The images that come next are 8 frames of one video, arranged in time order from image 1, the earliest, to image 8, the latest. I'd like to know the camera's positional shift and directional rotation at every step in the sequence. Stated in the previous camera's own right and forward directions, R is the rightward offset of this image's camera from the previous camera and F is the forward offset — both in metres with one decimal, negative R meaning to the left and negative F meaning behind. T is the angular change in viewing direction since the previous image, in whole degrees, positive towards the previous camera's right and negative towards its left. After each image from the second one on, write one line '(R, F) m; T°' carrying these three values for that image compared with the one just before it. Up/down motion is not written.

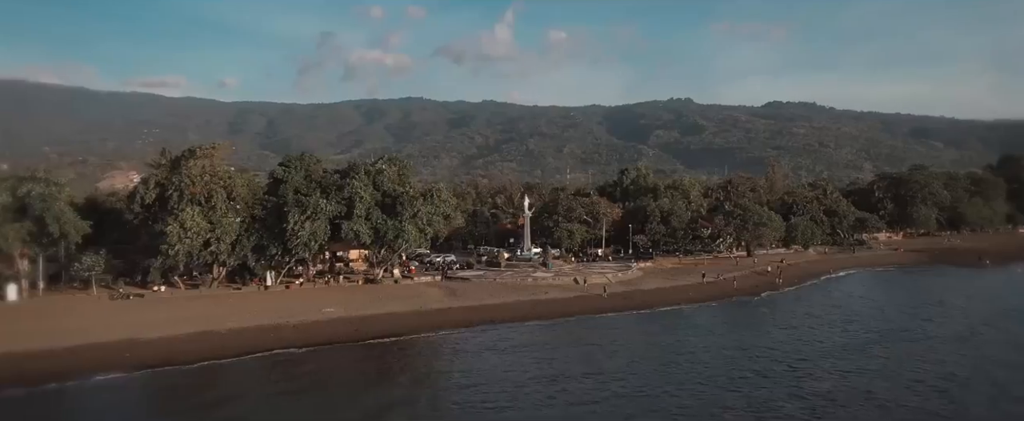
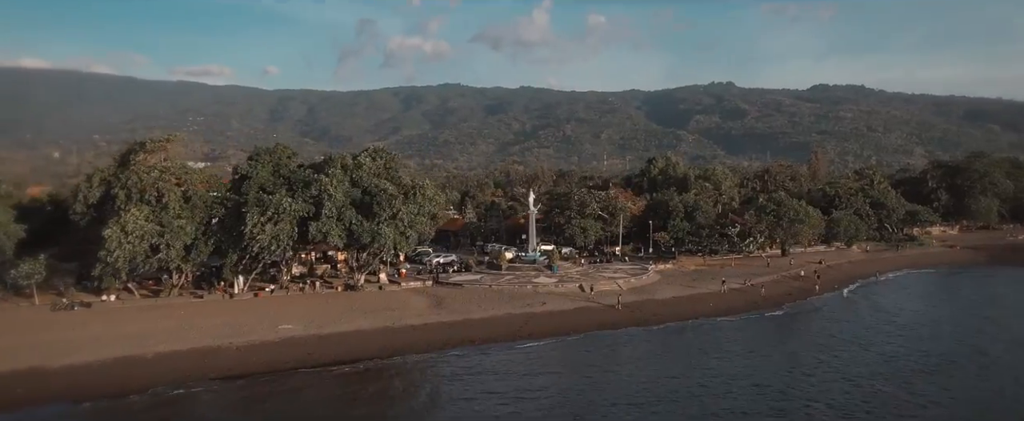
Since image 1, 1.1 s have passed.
(+2.9, +6.2) m; -3°
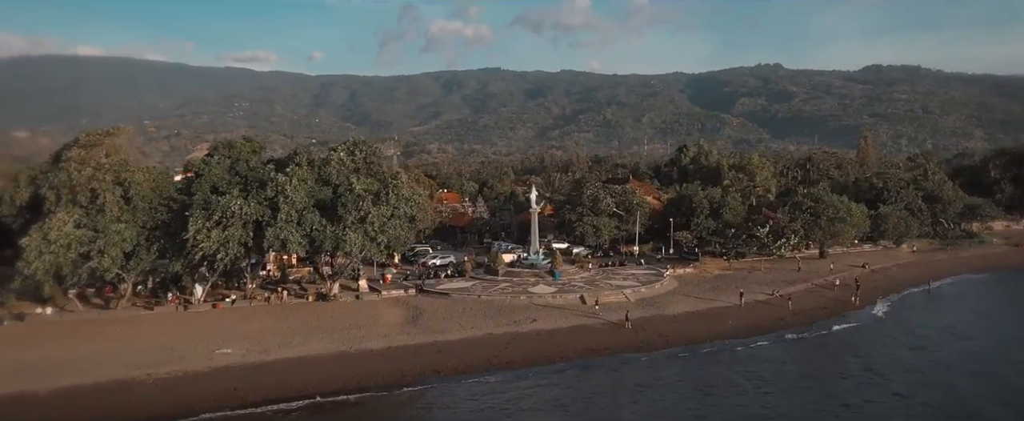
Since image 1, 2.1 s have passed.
(+3.0, +5.9) m; -3°
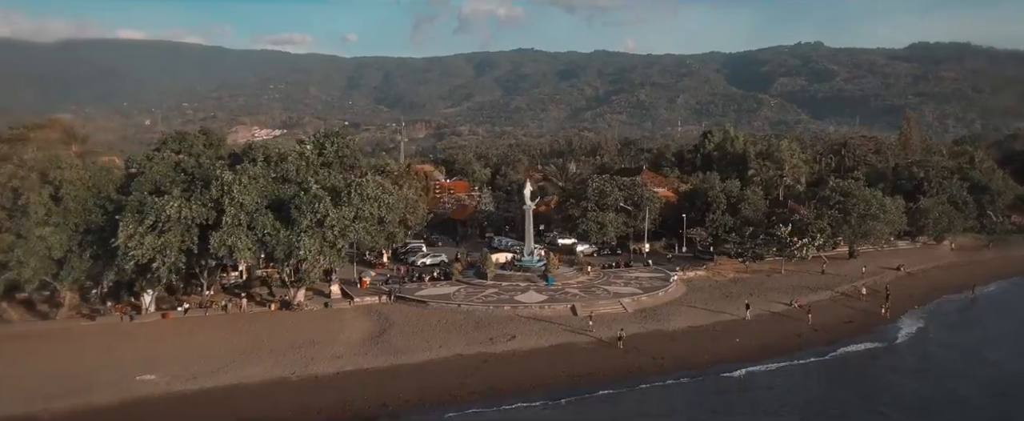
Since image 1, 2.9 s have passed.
(+2.8, +4.7) m; -3°
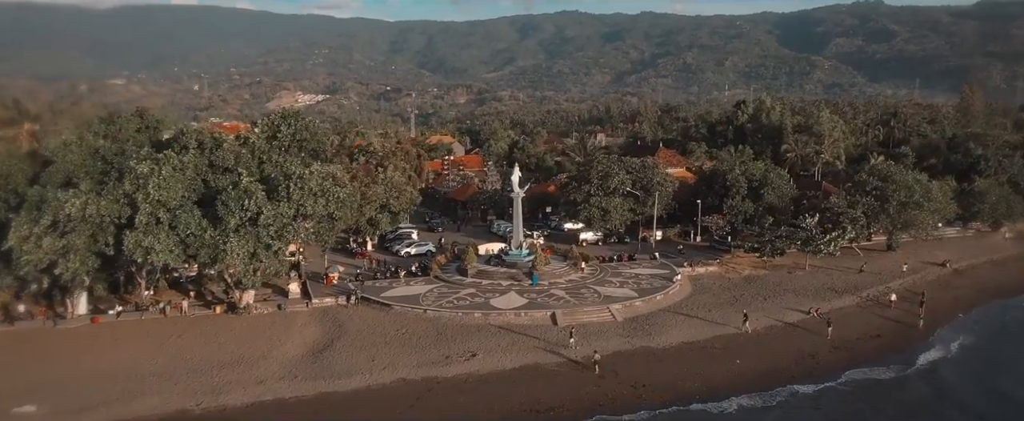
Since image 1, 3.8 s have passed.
(+3.5, +5.2) m; -4°
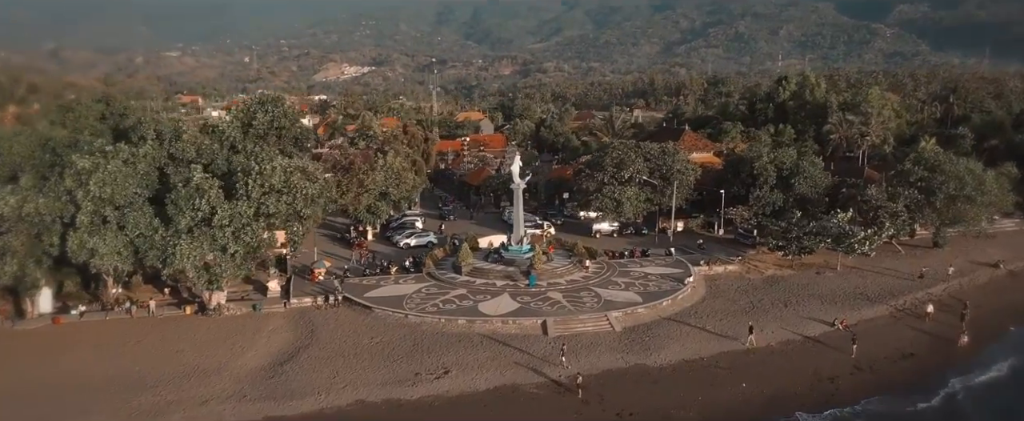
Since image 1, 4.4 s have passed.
(+2.6, +3.4) m; -4°
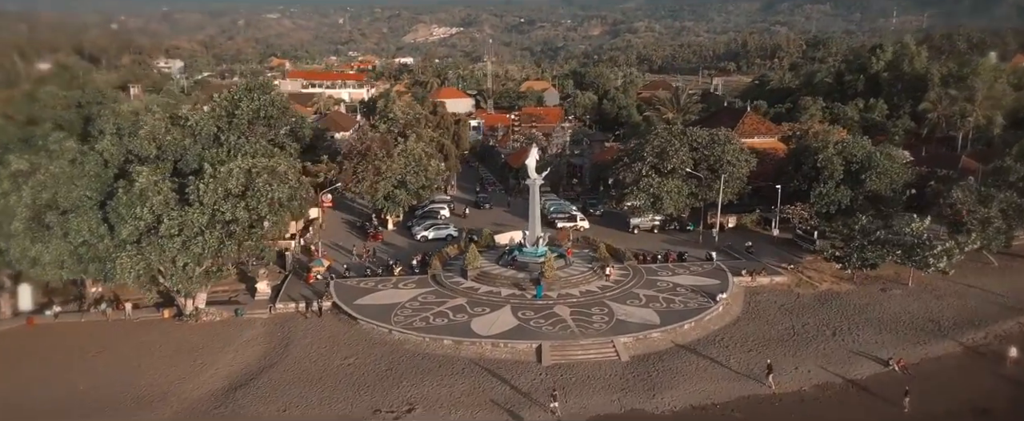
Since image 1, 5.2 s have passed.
(+3.6, +4.3) m; -7°
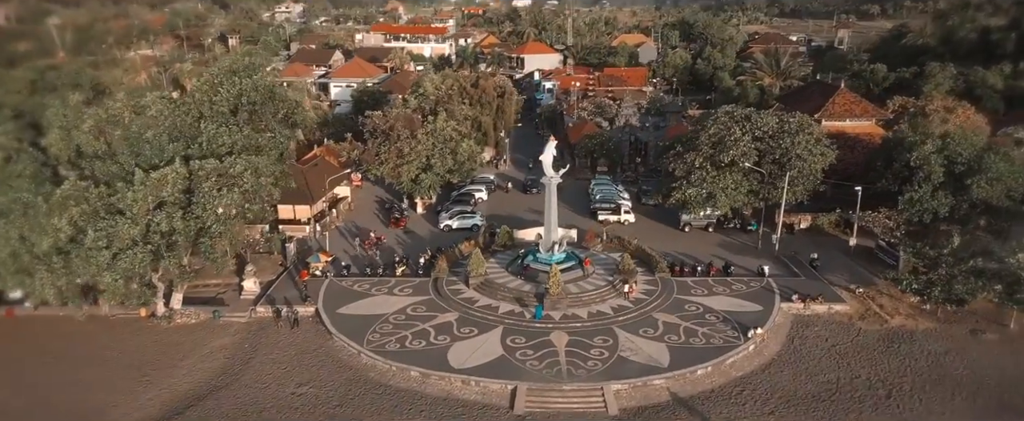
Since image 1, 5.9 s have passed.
(+4.6, +4.9) m; -9°
